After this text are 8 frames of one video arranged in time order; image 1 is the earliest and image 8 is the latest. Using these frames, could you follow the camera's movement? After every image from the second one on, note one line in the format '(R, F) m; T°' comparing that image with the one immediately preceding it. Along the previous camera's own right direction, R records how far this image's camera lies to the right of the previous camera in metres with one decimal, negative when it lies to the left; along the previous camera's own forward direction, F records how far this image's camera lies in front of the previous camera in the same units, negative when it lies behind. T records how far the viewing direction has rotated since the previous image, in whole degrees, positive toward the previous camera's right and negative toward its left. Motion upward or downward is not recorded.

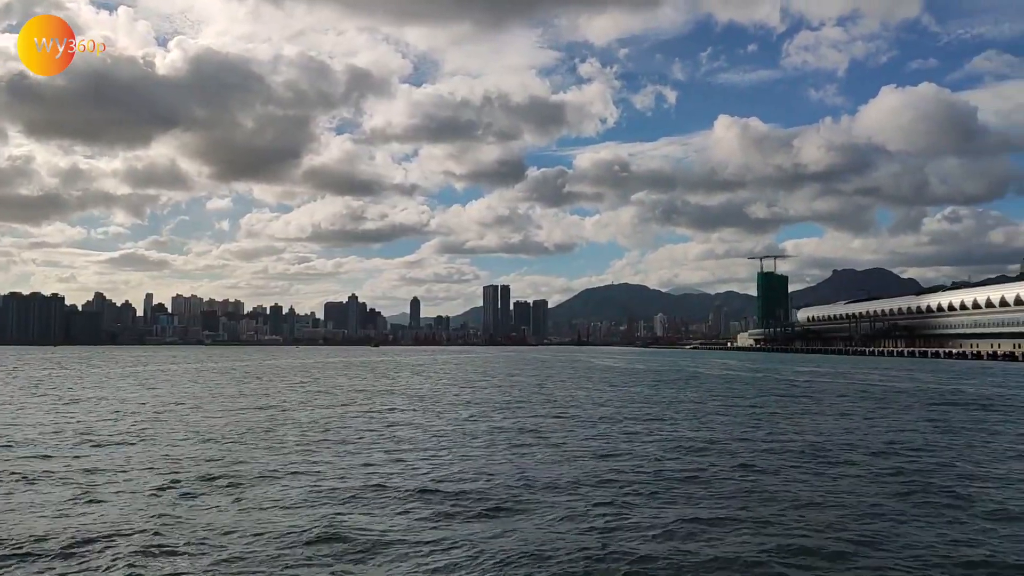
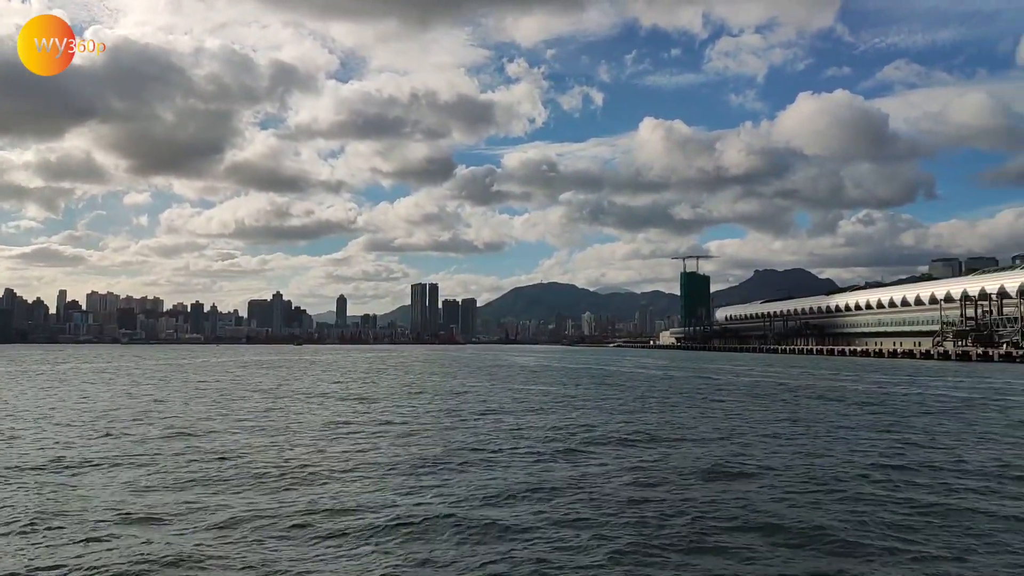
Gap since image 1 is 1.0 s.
(+1.3, -1.0) m; +5°
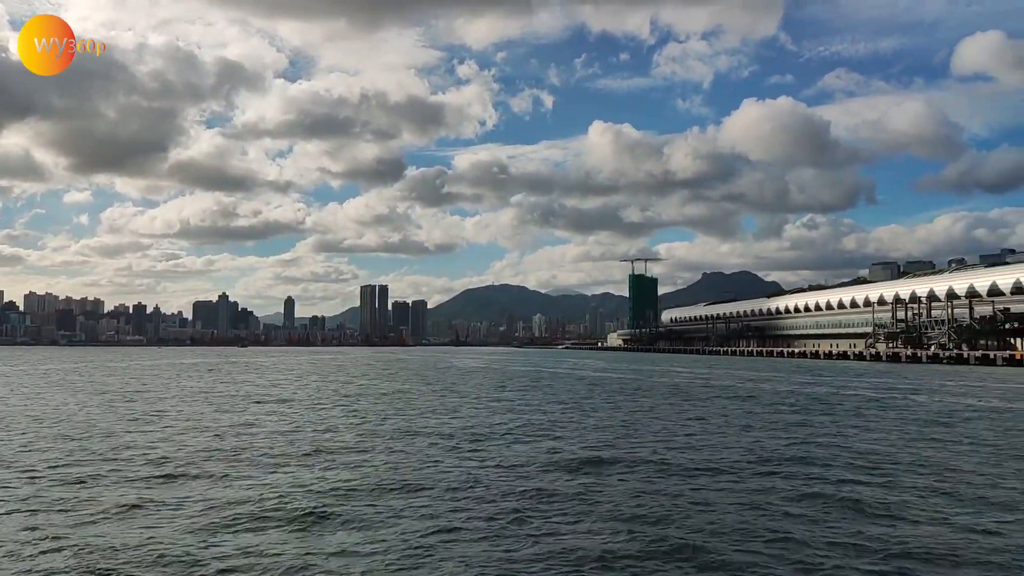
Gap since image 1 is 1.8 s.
(+1.1, -0.7) m; +3°
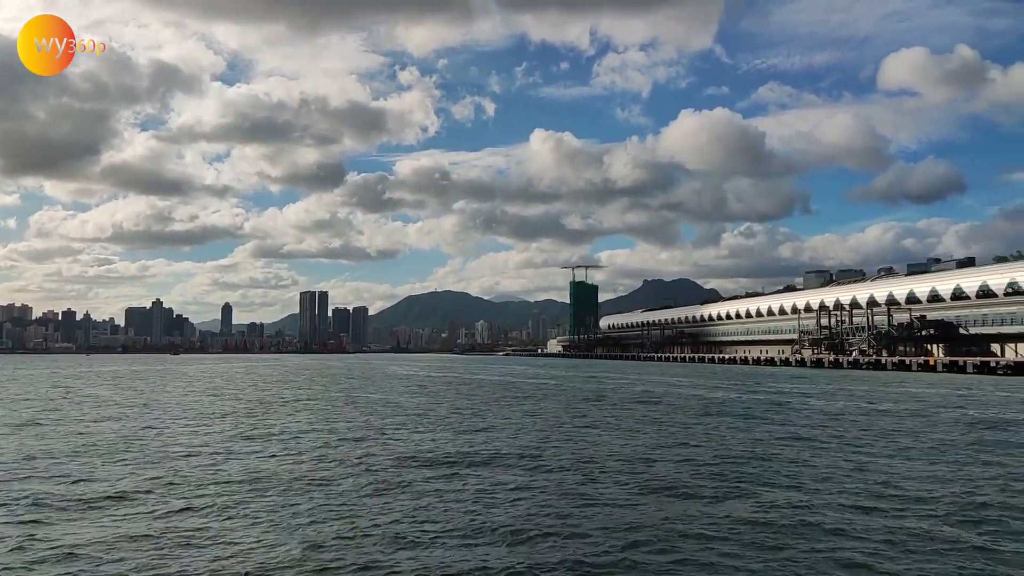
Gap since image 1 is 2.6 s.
(+1.3, -0.9) m; +4°
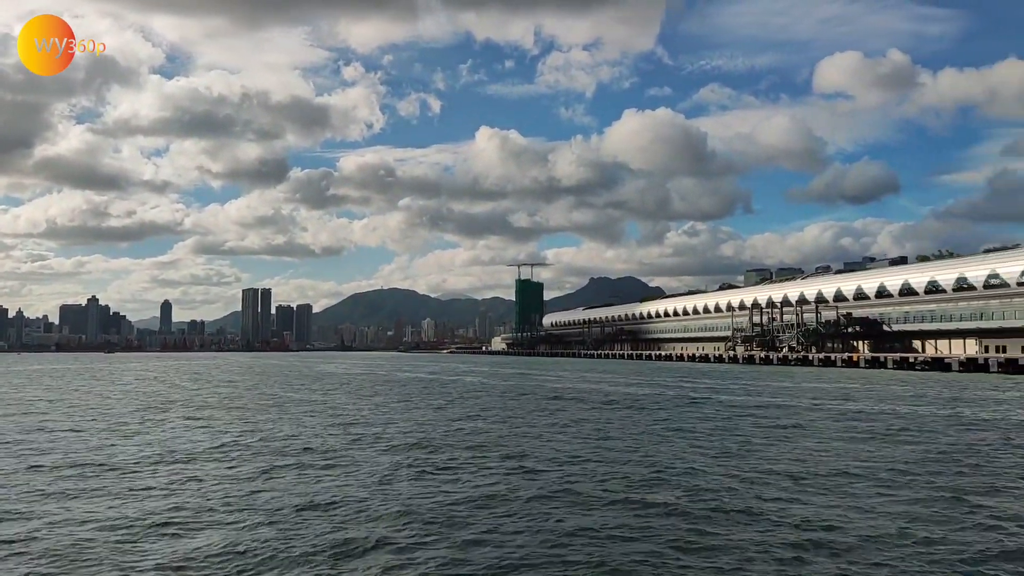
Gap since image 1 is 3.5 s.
(+1.3, -0.8) m; +3°
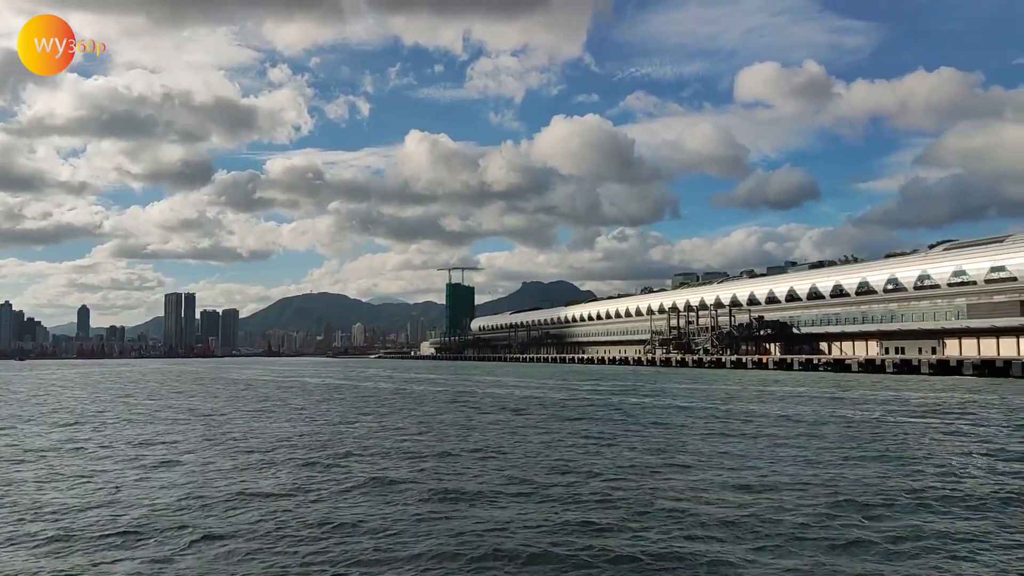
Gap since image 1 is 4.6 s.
(+1.8, -0.8) m; +4°
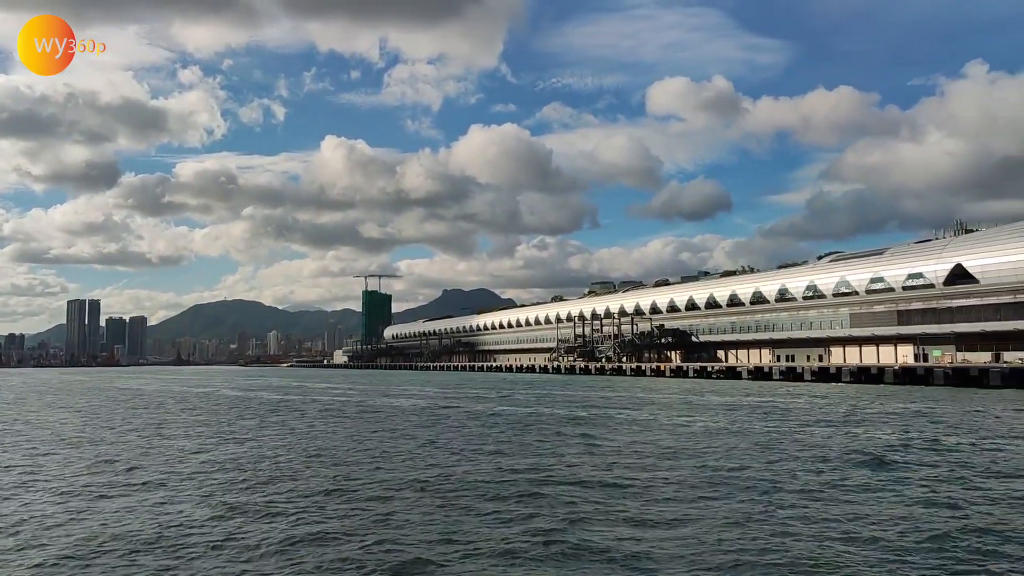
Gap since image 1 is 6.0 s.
(+2.3, -0.7) m; +5°
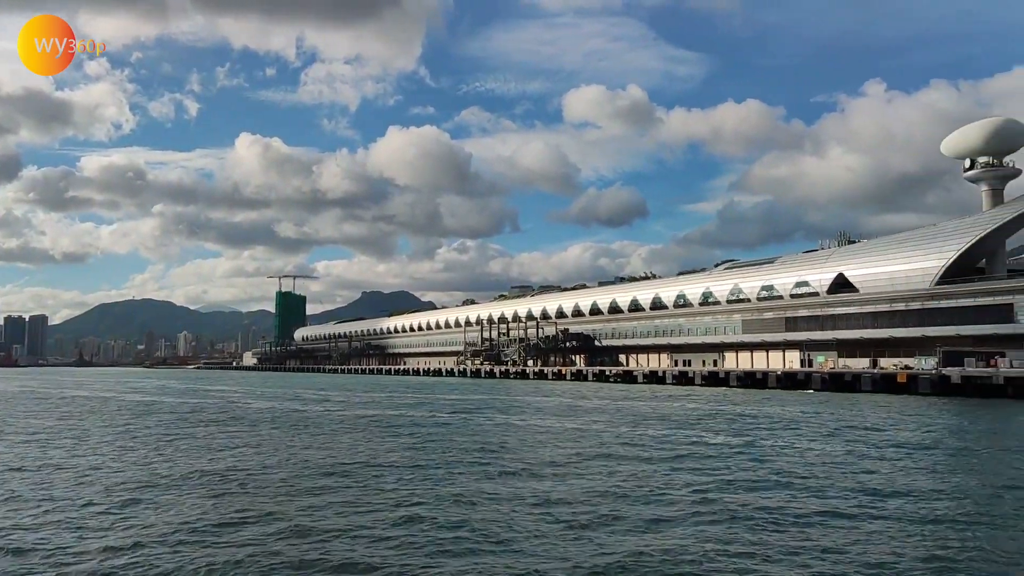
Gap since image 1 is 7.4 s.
(+2.2, -0.6) m; +5°
